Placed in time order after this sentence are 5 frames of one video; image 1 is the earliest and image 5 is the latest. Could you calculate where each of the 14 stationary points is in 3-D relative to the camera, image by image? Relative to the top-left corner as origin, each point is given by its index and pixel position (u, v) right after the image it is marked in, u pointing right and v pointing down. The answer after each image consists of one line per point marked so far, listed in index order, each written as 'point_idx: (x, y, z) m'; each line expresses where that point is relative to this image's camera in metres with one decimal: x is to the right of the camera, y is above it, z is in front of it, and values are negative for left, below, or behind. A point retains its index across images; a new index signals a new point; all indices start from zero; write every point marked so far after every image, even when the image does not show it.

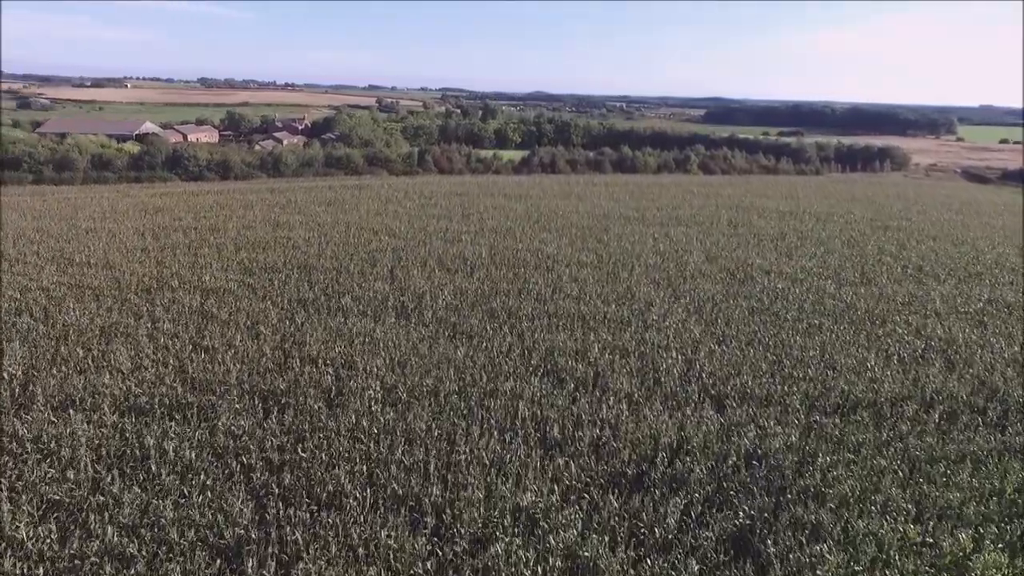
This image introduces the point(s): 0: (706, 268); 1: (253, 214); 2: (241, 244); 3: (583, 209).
0: (+3.9, +0.4, +12.3) m
1: (-7.5, +2.1, +18.1) m
2: (-6.1, +1.0, +13.9) m
3: (+2.2, +2.5, +19.8) m
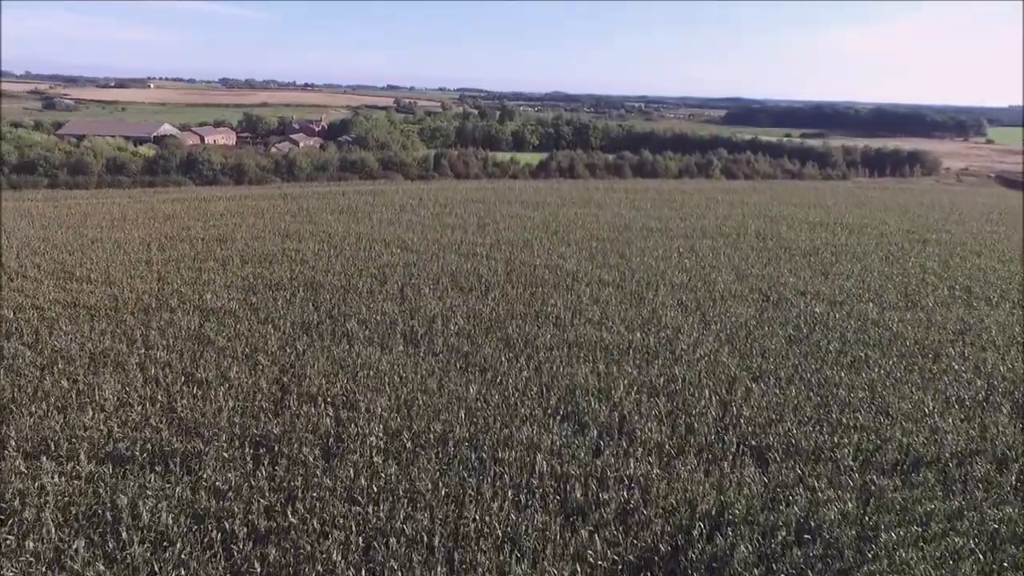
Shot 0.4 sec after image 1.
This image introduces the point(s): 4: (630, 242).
0: (+4.2, 0.0, +11.5) m
1: (-7.0, +1.8, +17.6) m
2: (-5.7, +0.7, +13.4) m
3: (+2.8, +2.1, +19.1) m
4: (+3.0, +1.2, +15.8) m
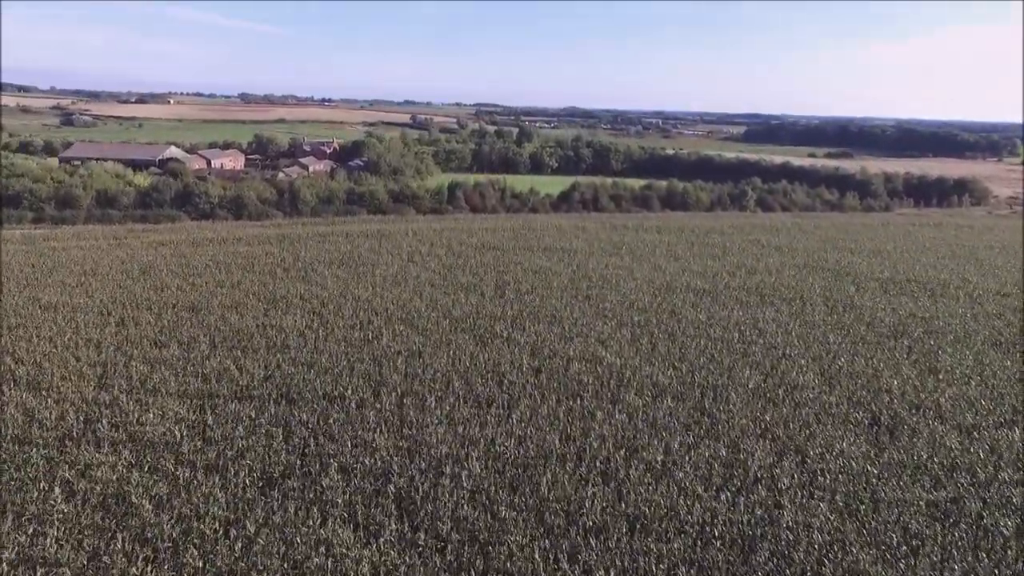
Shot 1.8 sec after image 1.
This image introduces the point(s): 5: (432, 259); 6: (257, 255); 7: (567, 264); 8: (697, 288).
0: (+4.6, -1.6, +9.0) m
1: (-6.4, +0.2, +15.3) m
2: (-5.2, -0.9, +11.1) m
3: (+3.4, +0.3, +16.6) m
4: (+3.5, -0.5, +13.2) m
5: (-2.3, +0.8, +17.8) m
6: (-7.5, +1.0, +18.5) m
7: (+1.6, +0.7, +17.8) m
8: (+4.6, 0.0, +15.5) m
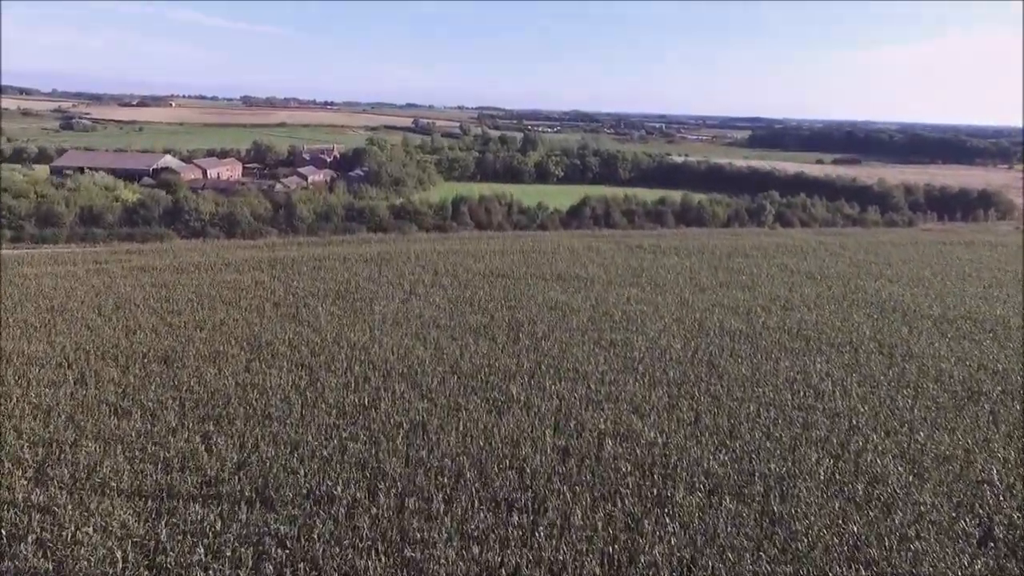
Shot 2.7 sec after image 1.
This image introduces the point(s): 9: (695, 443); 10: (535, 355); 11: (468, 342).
0: (+4.9, -2.5, +7.4) m
1: (-6.1, -0.7, +13.8) m
2: (-4.9, -1.8, +9.5) m
3: (+3.7, -0.6, +15.0) m
4: (+3.8, -1.4, +11.6) m
5: (-2.0, -0.1, +16.3) m
6: (-7.2, +0.1, +16.9) m
7: (+1.9, -0.2, +16.2) m
8: (+4.9, -0.9, +13.9) m
9: (+2.5, -2.1, +8.5) m
10: (+0.4, -1.3, +11.7) m
11: (-0.9, -1.1, +12.4) m
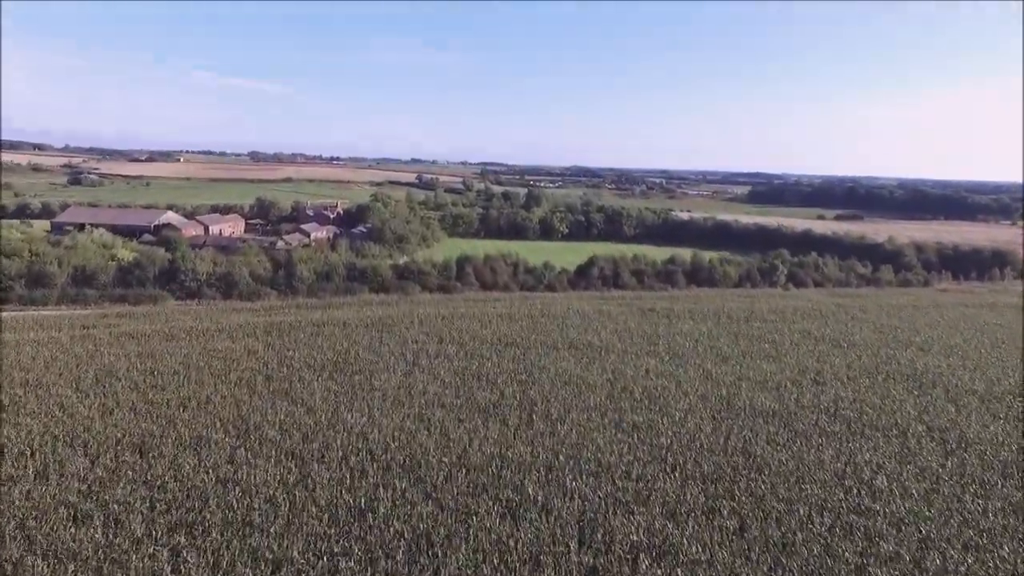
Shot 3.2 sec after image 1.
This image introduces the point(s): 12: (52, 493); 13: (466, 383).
0: (+5.1, -3.5, +6.1) m
1: (-5.9, -2.2, +12.7) m
2: (-4.7, -2.9, +8.3) m
3: (+3.9, -2.2, +13.9) m
4: (+4.1, -2.8, +10.5) m
5: (-1.7, -1.8, +15.2) m
6: (-7.0, -1.7, +15.9) m
7: (+2.1, -2.0, +15.1) m
8: (+5.1, -2.4, +12.7) m
9: (+2.7, -3.2, +7.3) m
10: (+0.7, -2.6, +10.5) m
11: (-0.6, -2.5, +11.2) m
12: (-6.4, -2.9, +8.6) m
13: (-1.0, -2.1, +13.5) m
